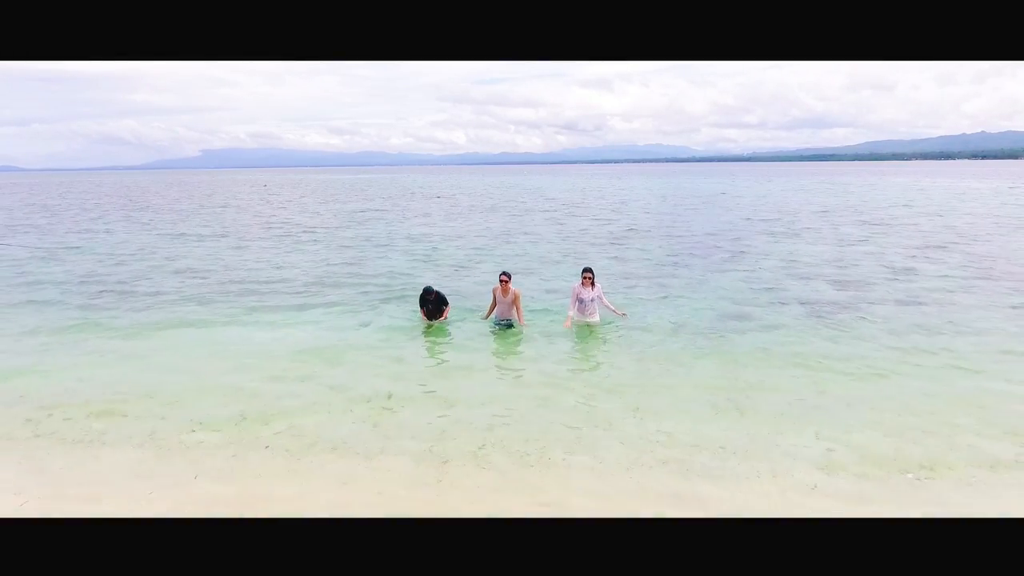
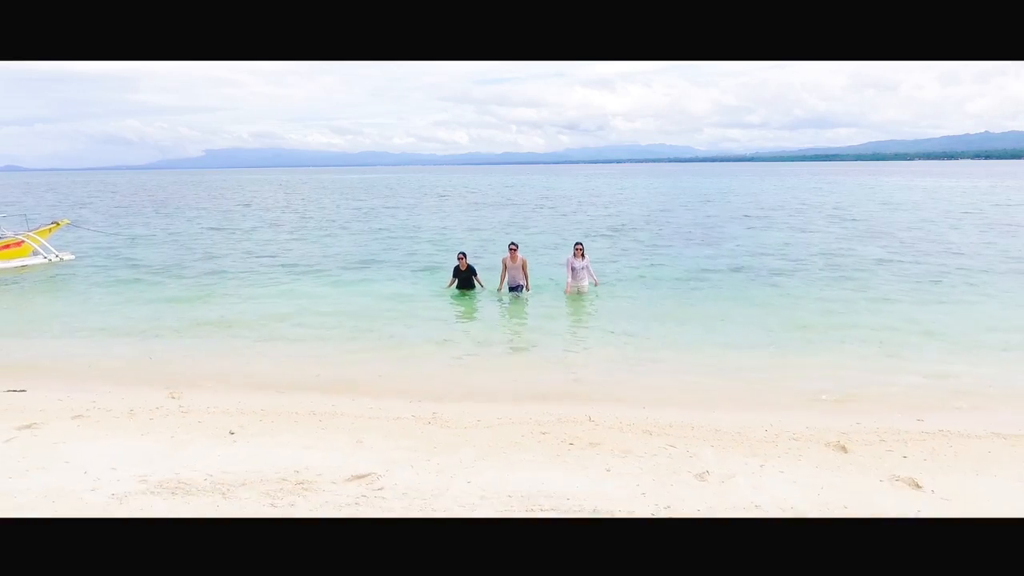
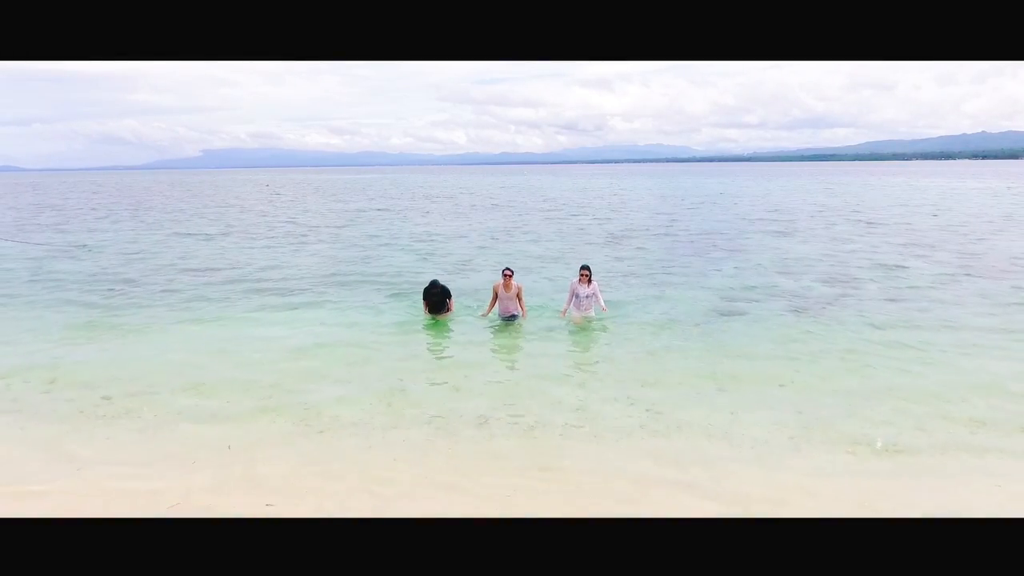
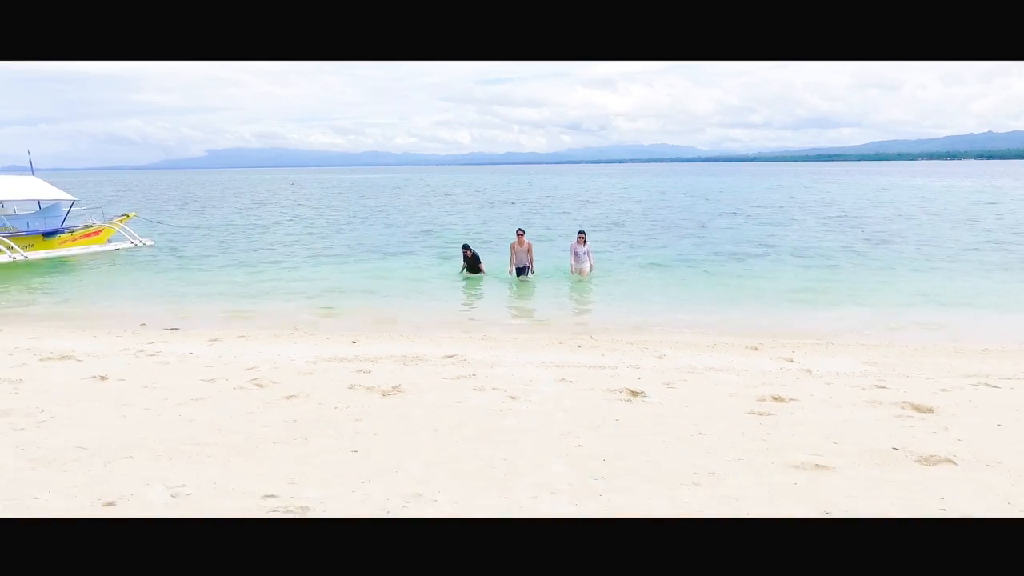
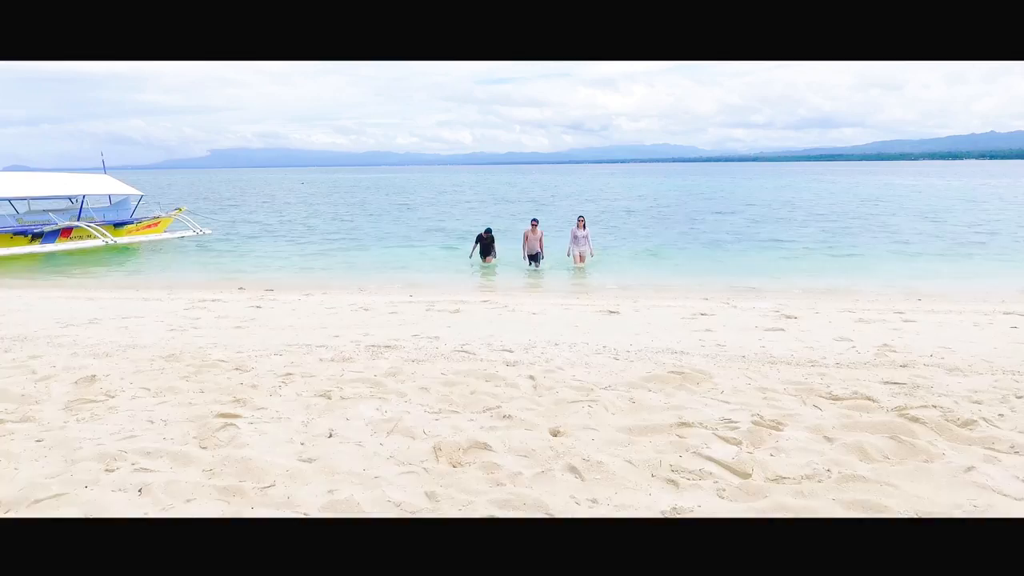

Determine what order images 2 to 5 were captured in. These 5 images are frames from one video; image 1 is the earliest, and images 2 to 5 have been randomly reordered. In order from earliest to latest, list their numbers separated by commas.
3, 2, 4, 5
